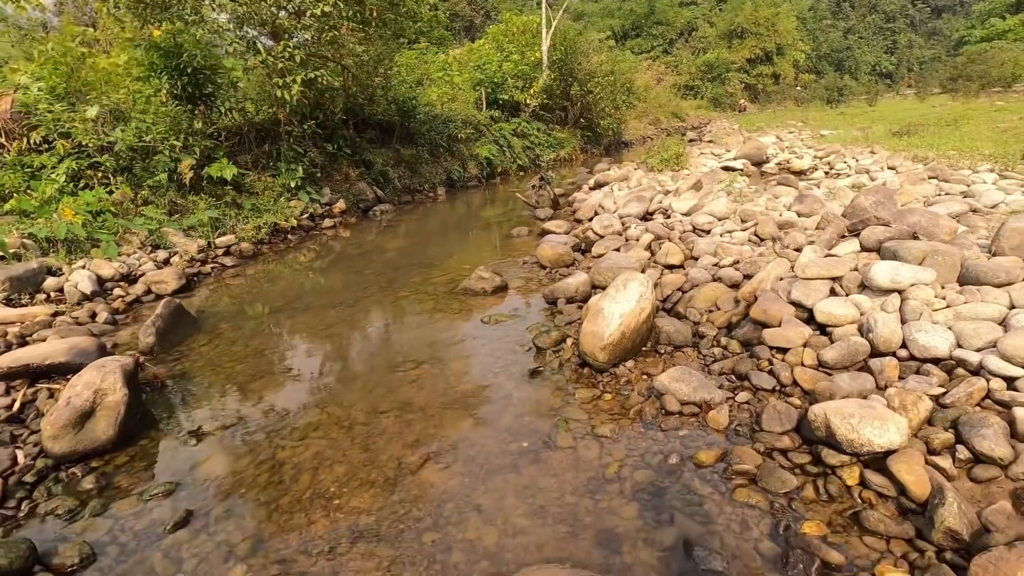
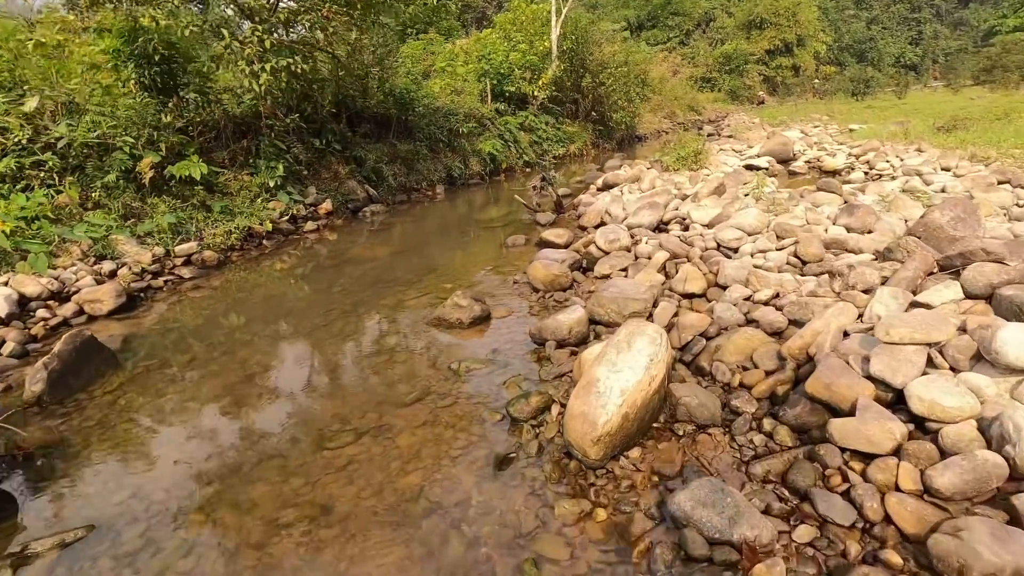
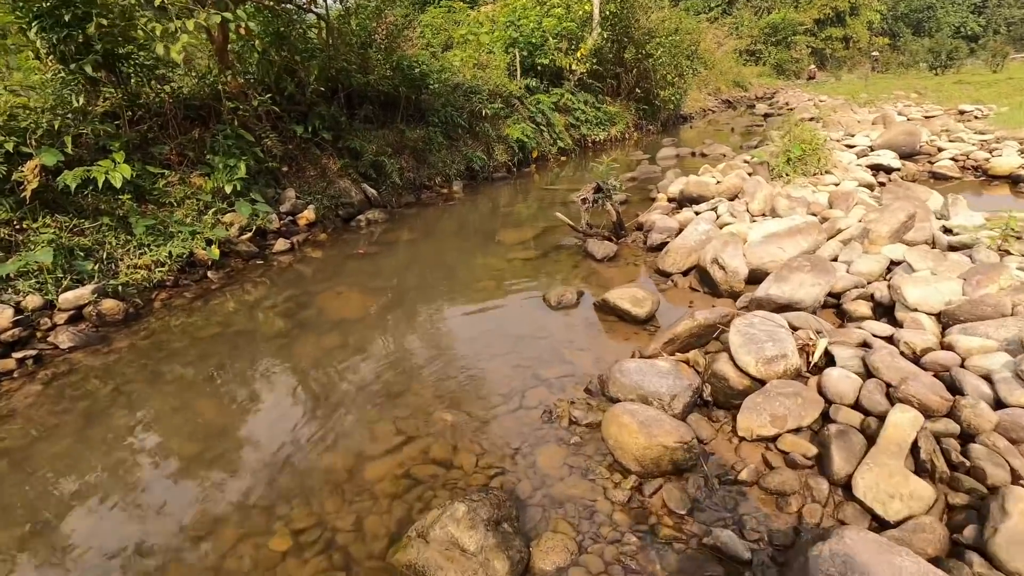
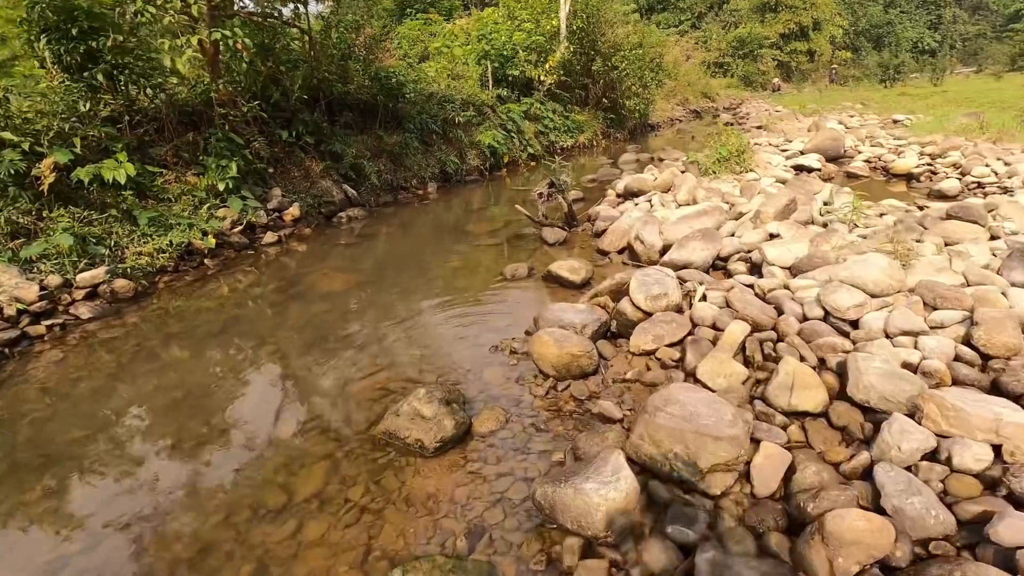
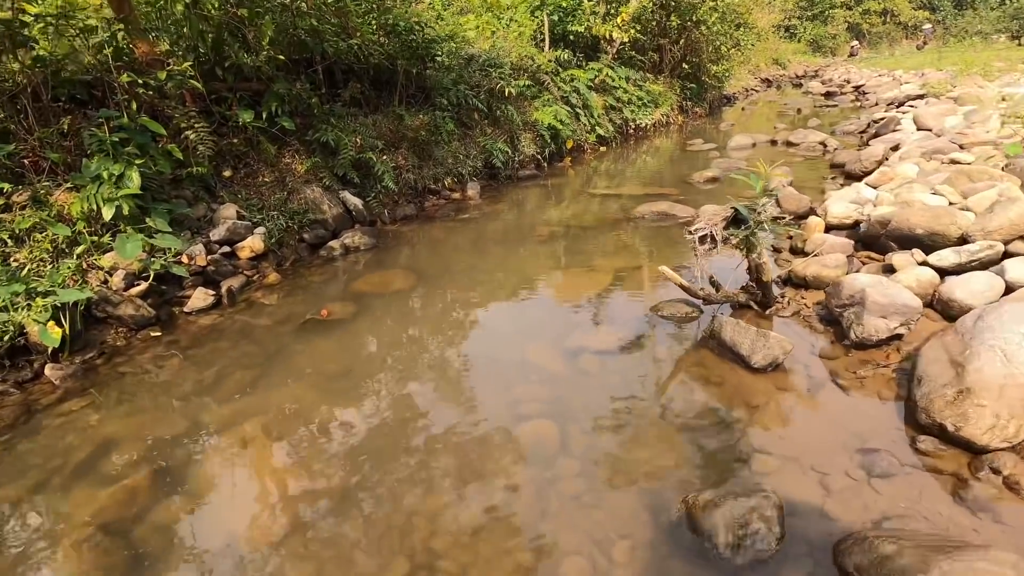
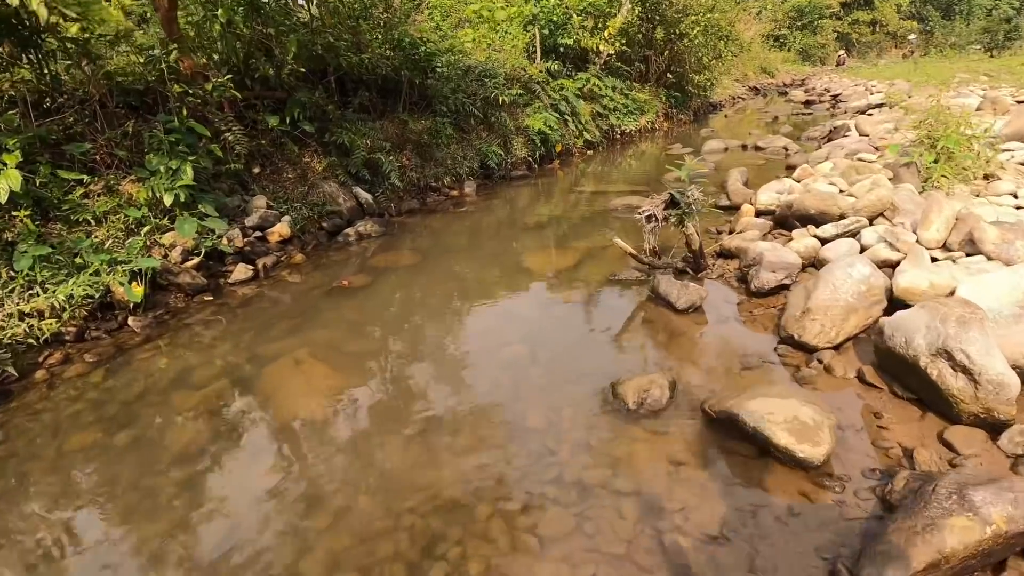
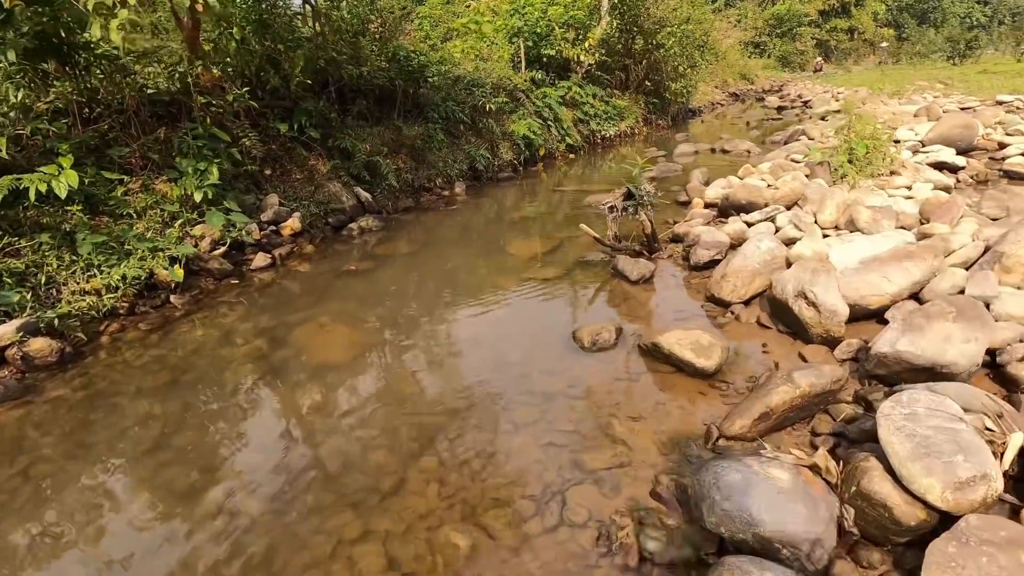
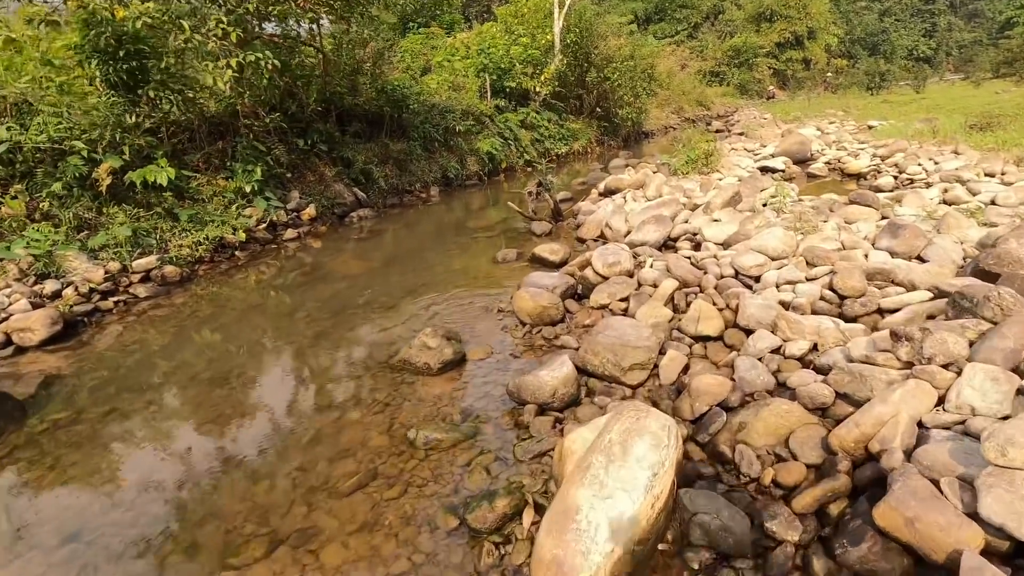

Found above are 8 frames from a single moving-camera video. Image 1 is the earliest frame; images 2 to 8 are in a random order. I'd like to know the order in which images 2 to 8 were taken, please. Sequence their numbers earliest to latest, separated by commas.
2, 8, 4, 3, 7, 6, 5
